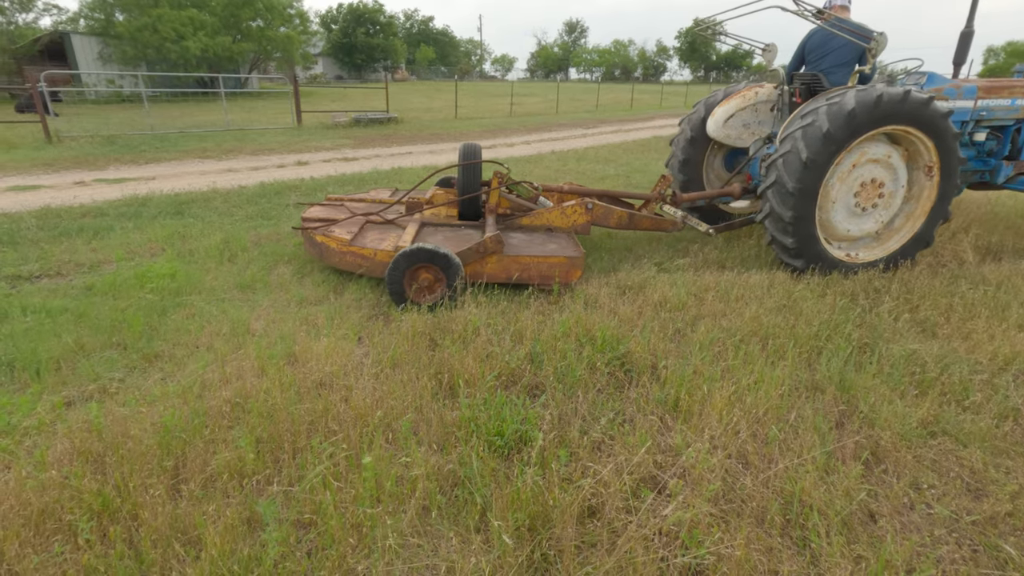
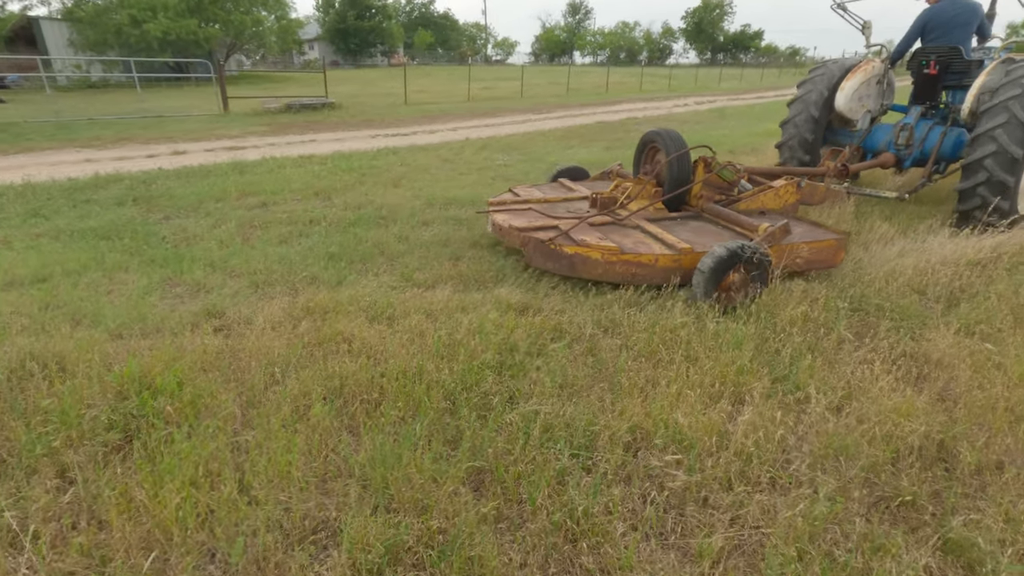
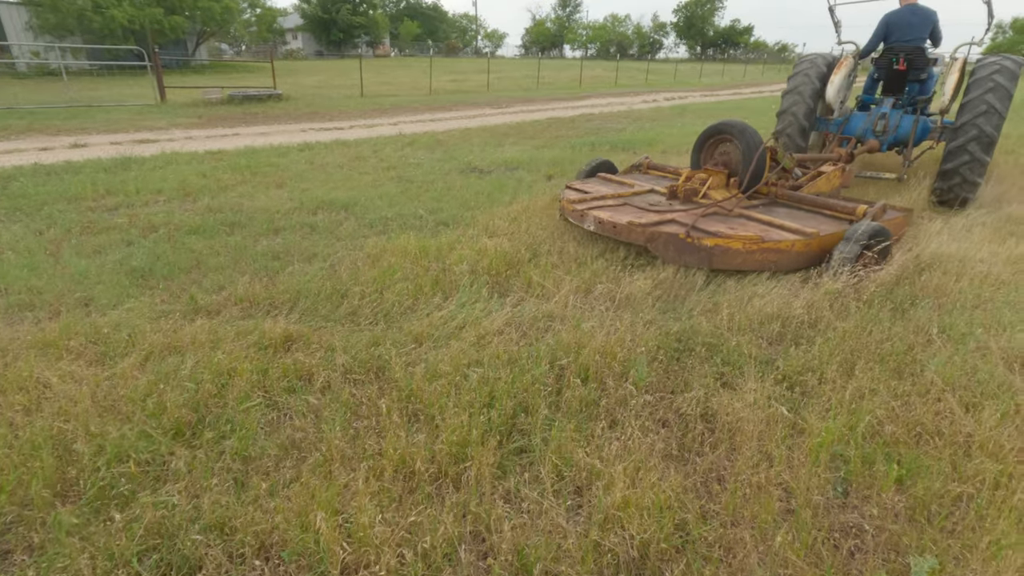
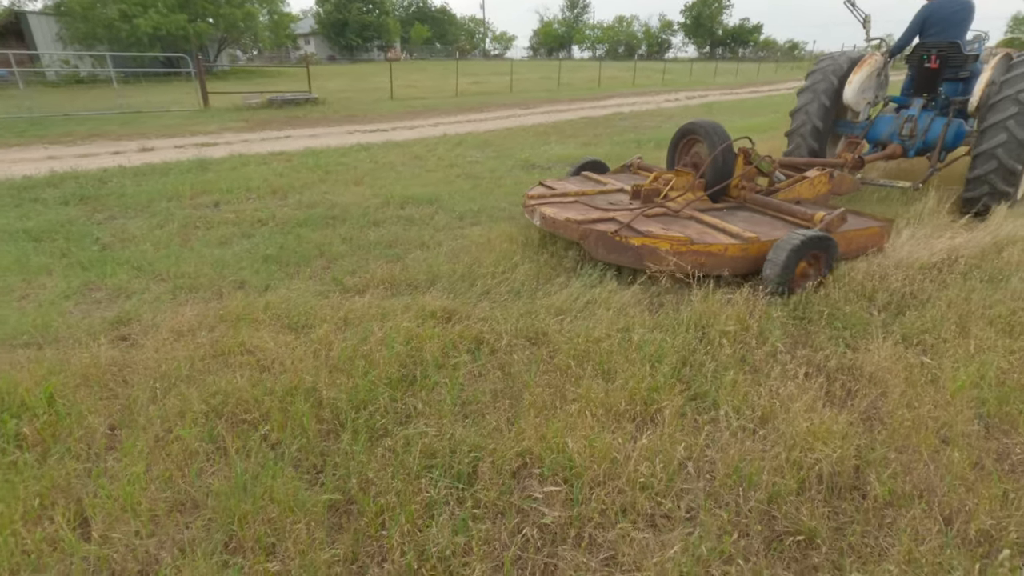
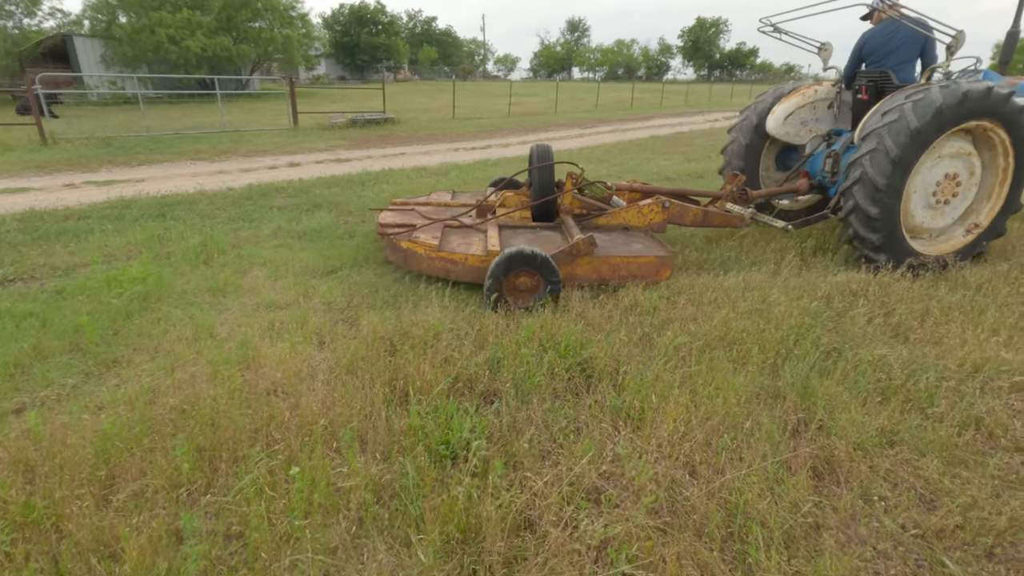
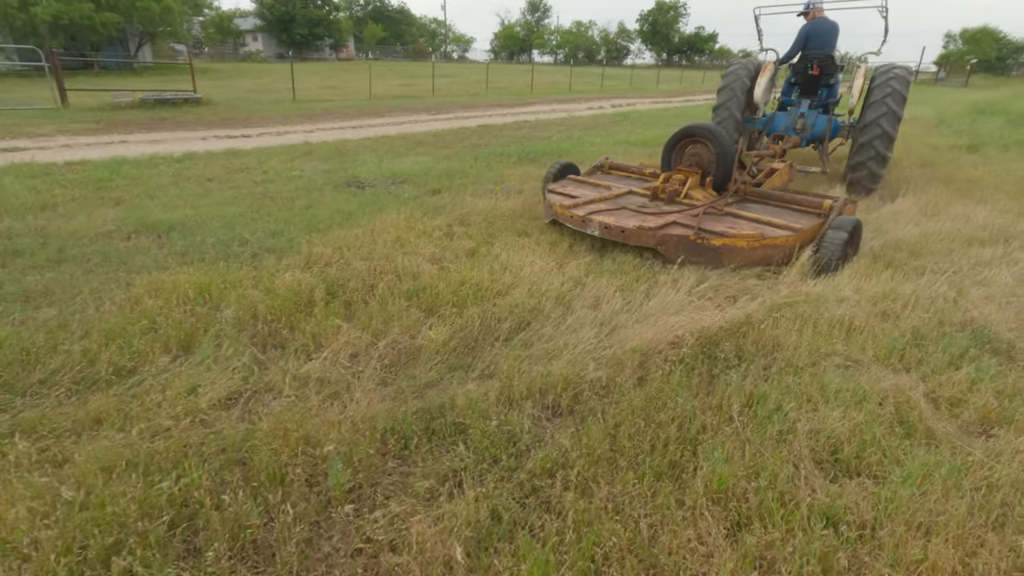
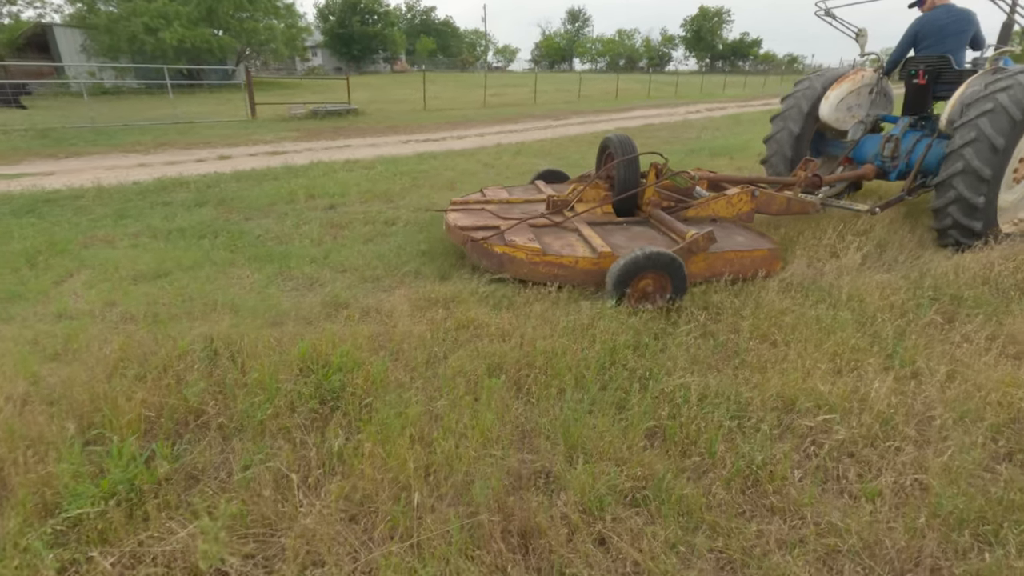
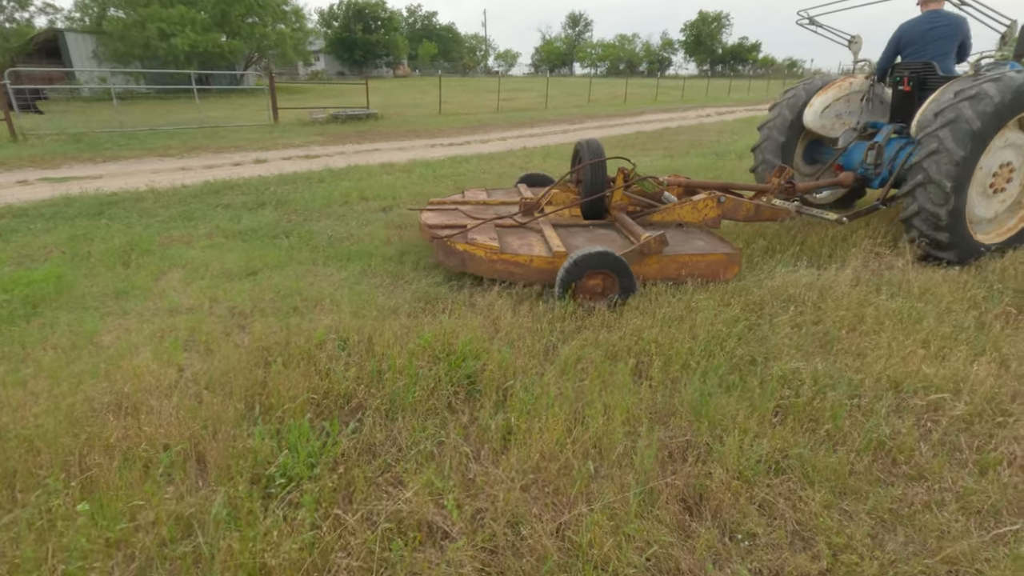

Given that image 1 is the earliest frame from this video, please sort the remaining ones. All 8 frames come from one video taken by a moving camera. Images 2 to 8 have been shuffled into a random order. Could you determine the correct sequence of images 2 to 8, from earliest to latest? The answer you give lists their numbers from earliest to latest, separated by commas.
5, 8, 7, 2, 4, 3, 6
